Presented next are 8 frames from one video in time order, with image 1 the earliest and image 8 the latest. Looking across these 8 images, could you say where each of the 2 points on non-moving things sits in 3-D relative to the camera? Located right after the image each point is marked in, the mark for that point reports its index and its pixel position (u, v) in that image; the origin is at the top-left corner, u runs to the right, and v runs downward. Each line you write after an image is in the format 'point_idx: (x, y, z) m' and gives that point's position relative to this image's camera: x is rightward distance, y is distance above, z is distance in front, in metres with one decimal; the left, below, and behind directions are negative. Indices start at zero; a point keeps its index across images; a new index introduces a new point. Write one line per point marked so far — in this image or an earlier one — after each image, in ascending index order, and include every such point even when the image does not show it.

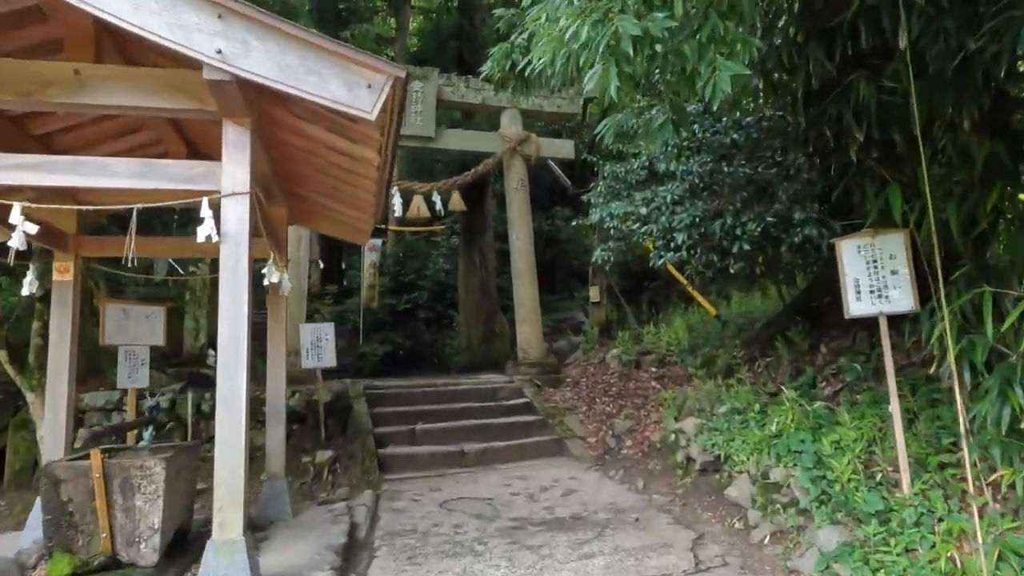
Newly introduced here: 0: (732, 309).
0: (+2.6, -0.3, +7.9) m
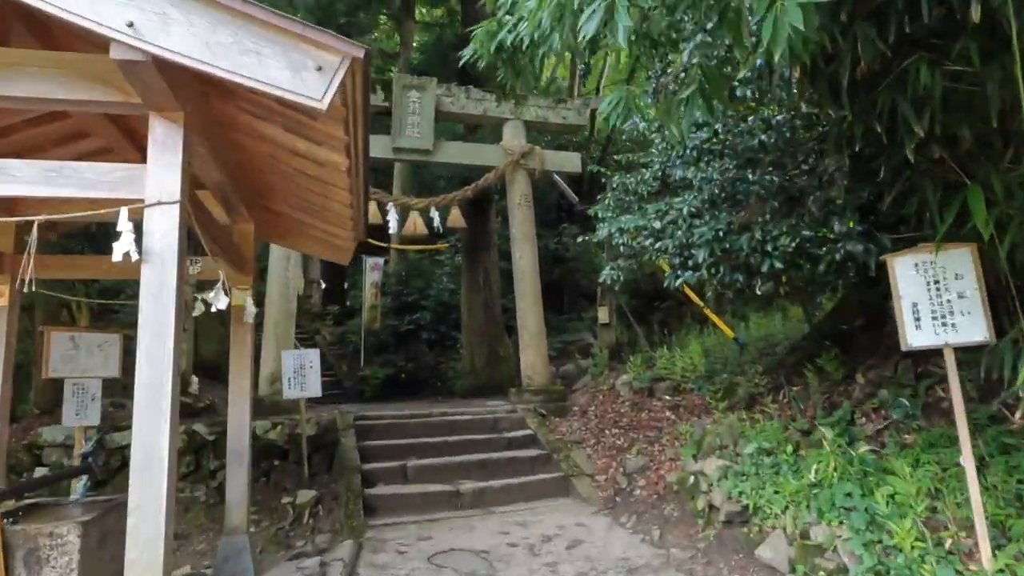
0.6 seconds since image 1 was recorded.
0: (+2.6, -0.5, +7.3) m
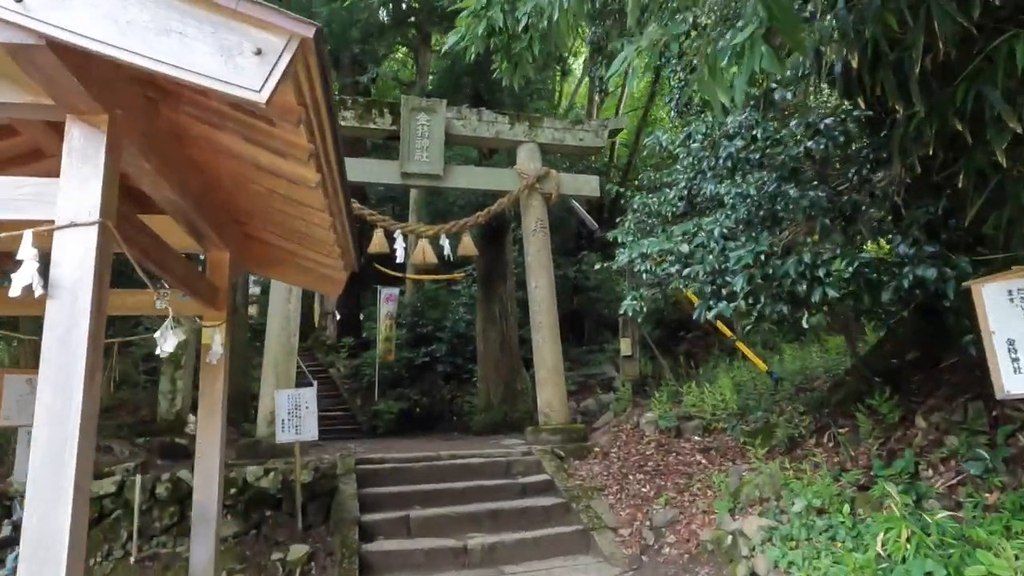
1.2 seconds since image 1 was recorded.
0: (+2.8, -0.8, +6.8) m
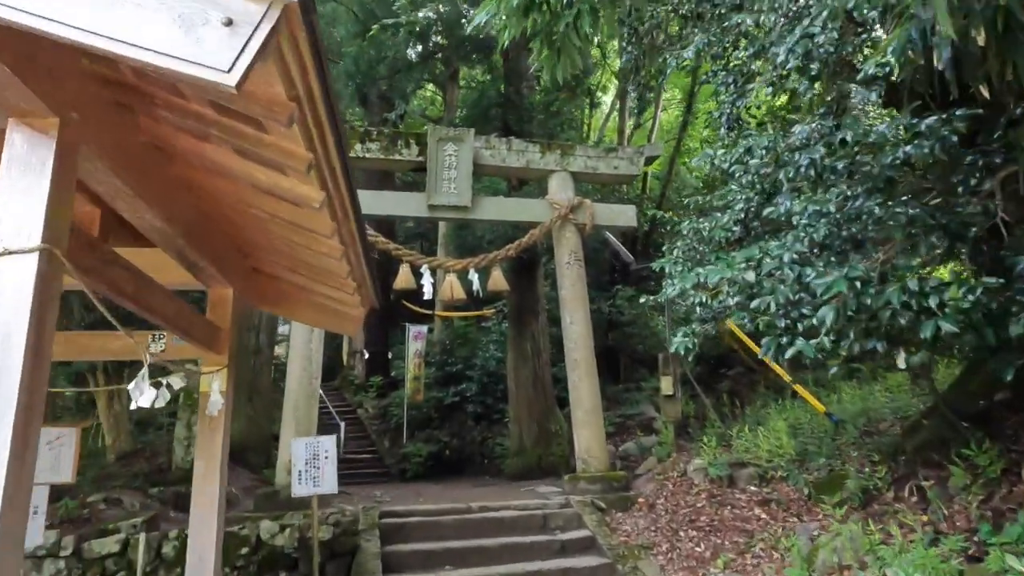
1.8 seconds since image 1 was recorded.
0: (+3.1, -1.1, +6.2) m
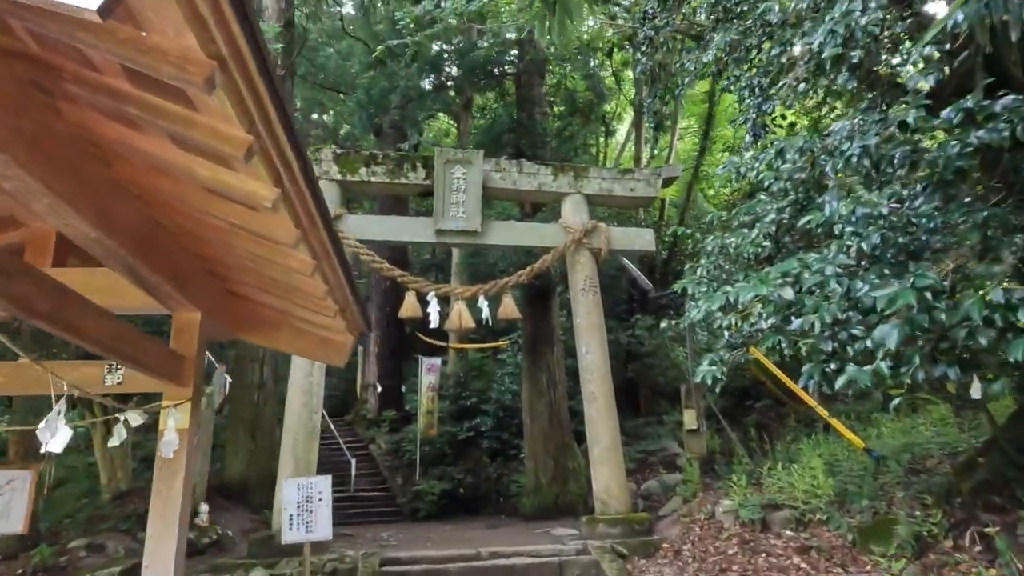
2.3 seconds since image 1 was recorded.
0: (+3.2, -1.3, +5.7) m
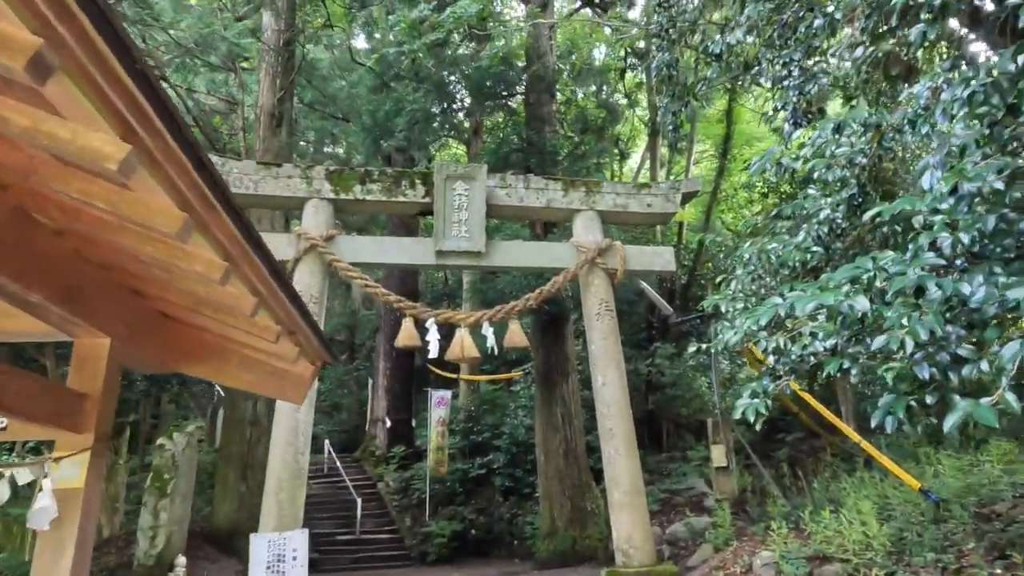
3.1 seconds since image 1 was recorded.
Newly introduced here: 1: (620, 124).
0: (+3.3, -1.5, +5.1) m
1: (+1.8, +2.8, +11.3) m
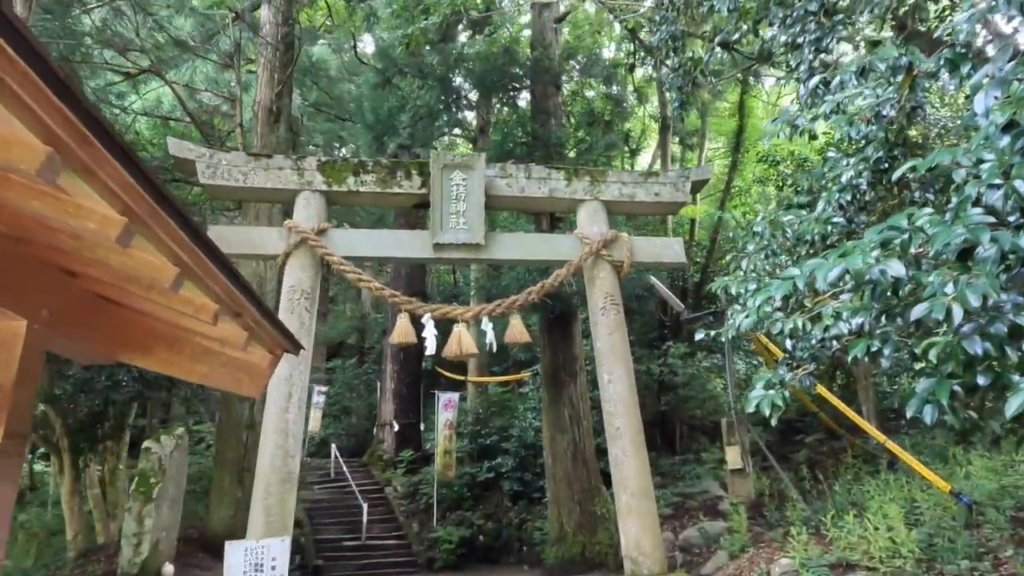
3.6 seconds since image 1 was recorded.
0: (+3.3, -1.4, +4.7) m
1: (+1.9, +2.8, +11.0) m
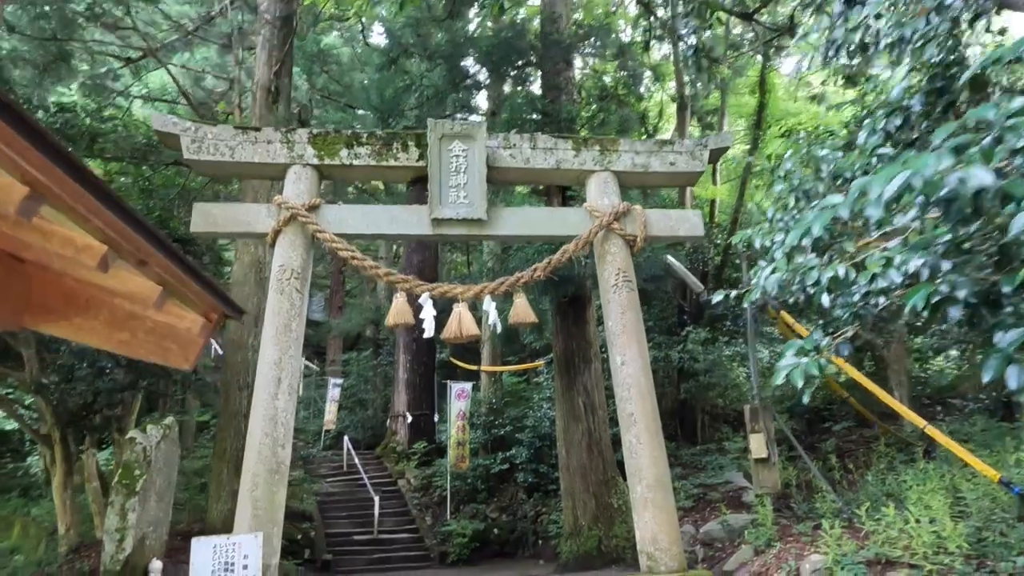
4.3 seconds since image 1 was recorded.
0: (+3.3, -1.2, +4.3) m
1: (+2.1, +3.1, +10.6) m
